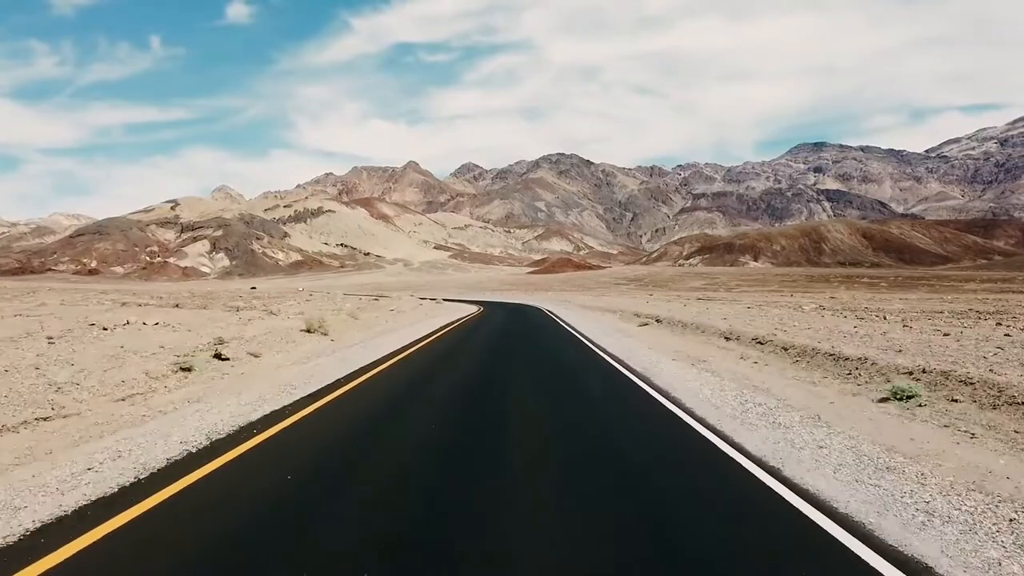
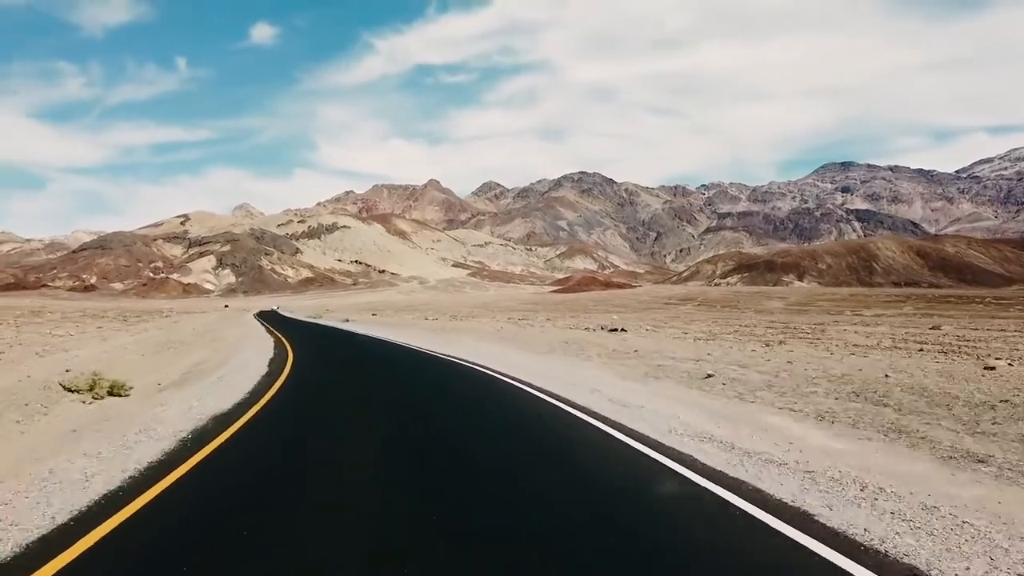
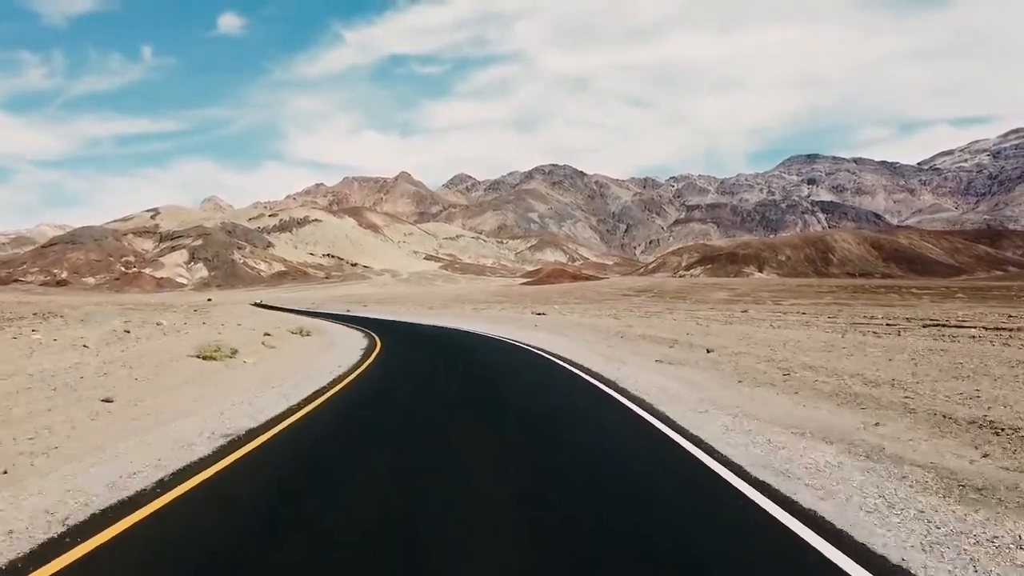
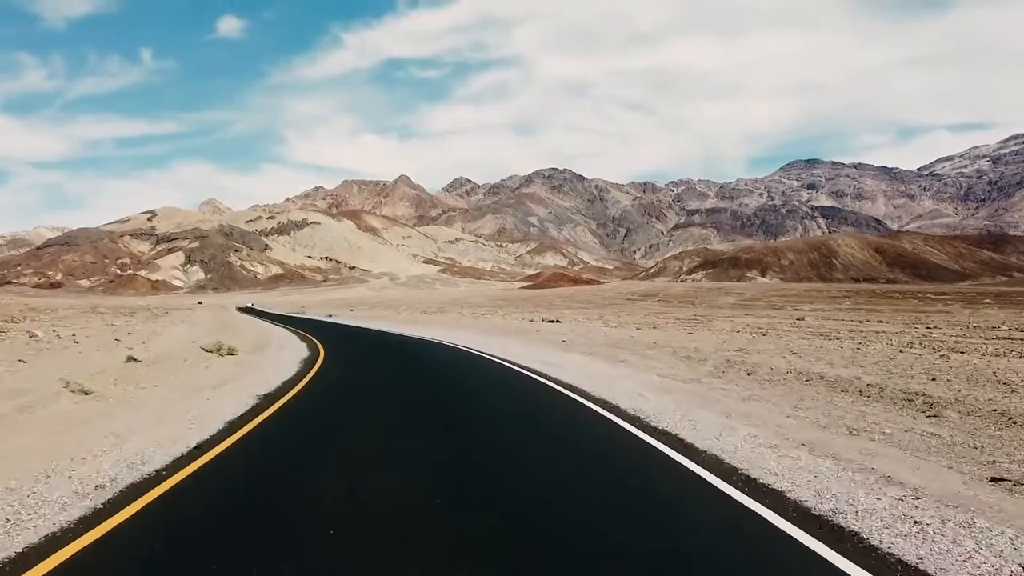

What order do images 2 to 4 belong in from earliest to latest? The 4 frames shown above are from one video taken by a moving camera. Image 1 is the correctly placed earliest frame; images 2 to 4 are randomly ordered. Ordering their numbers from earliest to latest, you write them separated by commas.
3, 4, 2
